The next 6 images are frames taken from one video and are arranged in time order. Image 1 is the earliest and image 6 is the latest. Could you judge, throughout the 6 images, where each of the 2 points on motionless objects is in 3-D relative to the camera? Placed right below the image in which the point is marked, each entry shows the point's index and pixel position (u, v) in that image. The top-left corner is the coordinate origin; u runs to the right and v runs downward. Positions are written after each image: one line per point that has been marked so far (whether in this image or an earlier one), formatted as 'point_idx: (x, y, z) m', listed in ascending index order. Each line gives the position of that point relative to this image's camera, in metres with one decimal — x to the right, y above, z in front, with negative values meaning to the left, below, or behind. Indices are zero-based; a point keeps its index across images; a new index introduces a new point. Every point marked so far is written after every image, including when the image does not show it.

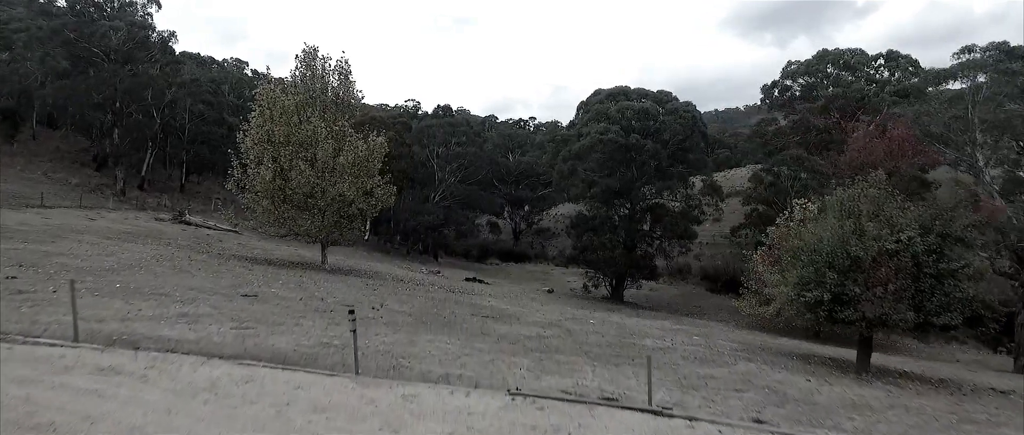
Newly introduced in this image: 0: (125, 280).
0: (-5.0, -0.8, +7.9) m
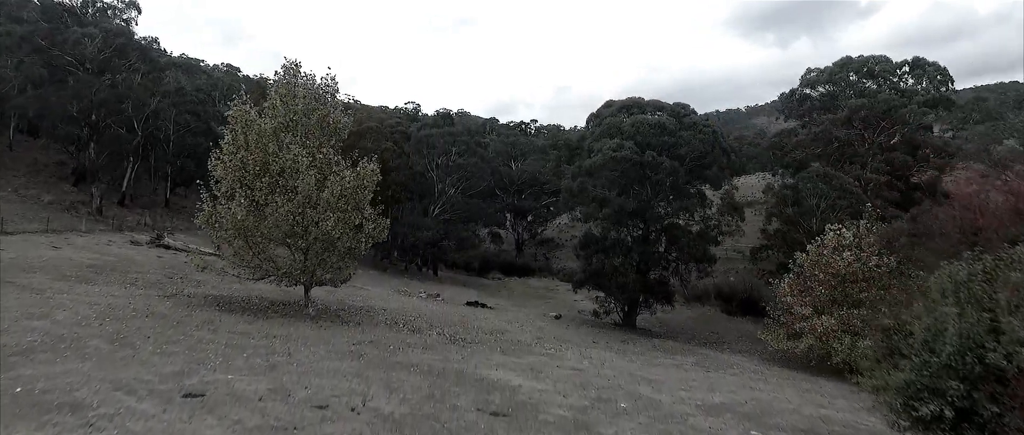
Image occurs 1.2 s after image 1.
0: (-4.8, -1.6, +6.2) m
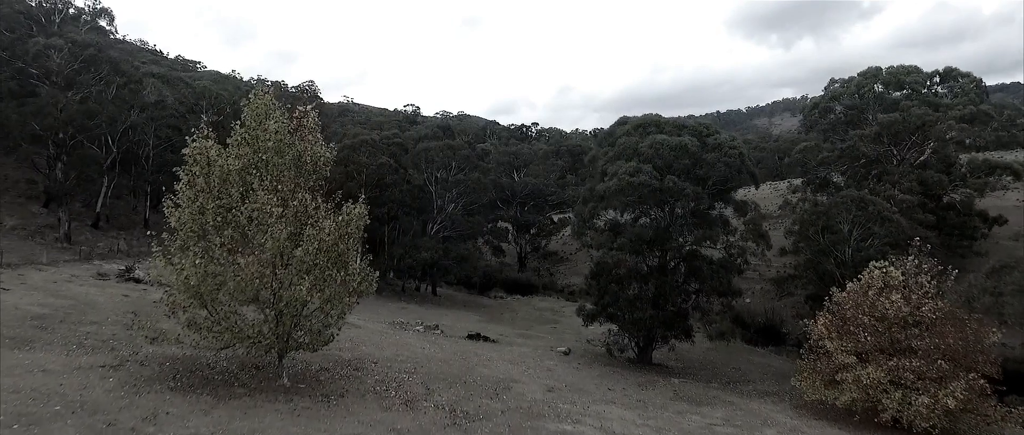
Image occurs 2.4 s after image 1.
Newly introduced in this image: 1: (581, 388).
0: (-4.6, -2.5, +4.2) m
1: (+1.8, -4.6, +16.6) m
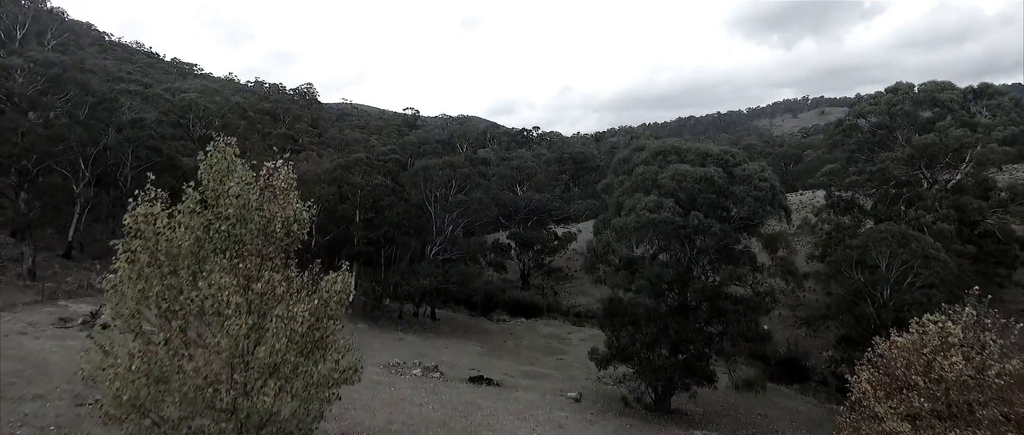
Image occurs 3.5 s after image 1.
0: (-4.4, -3.6, +2.4) m
1: (+2.0, -5.7, +14.7) m
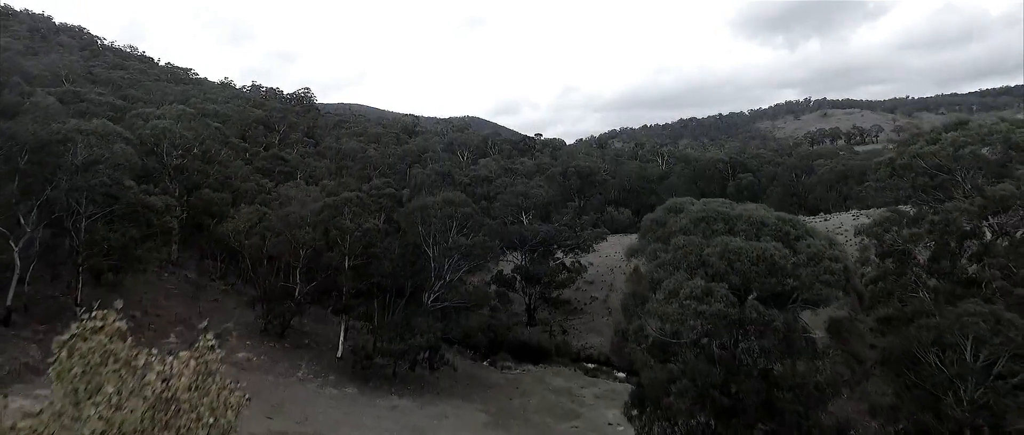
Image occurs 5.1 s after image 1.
0: (-4.1, -5.6, -0.8) m
1: (+2.3, -7.7, +11.5) m
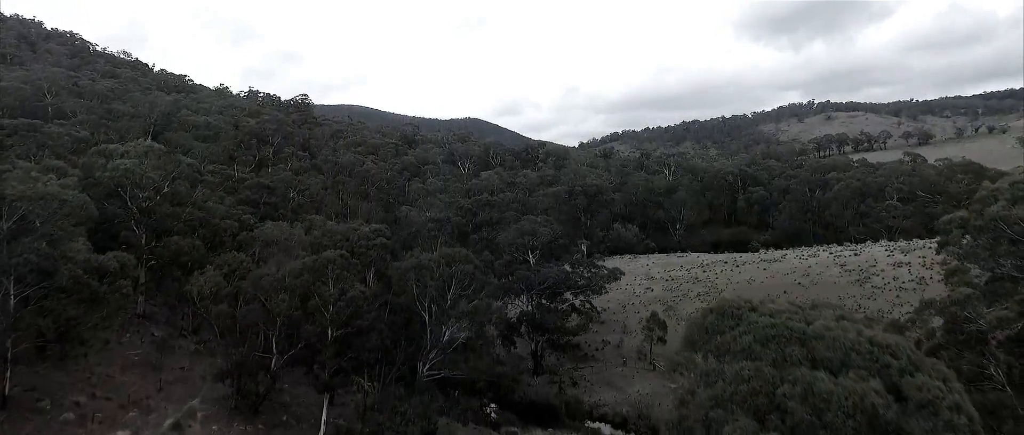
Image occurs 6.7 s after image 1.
0: (-3.9, -8.0, -4.3) m
1: (+2.6, -10.0, +8.0) m
